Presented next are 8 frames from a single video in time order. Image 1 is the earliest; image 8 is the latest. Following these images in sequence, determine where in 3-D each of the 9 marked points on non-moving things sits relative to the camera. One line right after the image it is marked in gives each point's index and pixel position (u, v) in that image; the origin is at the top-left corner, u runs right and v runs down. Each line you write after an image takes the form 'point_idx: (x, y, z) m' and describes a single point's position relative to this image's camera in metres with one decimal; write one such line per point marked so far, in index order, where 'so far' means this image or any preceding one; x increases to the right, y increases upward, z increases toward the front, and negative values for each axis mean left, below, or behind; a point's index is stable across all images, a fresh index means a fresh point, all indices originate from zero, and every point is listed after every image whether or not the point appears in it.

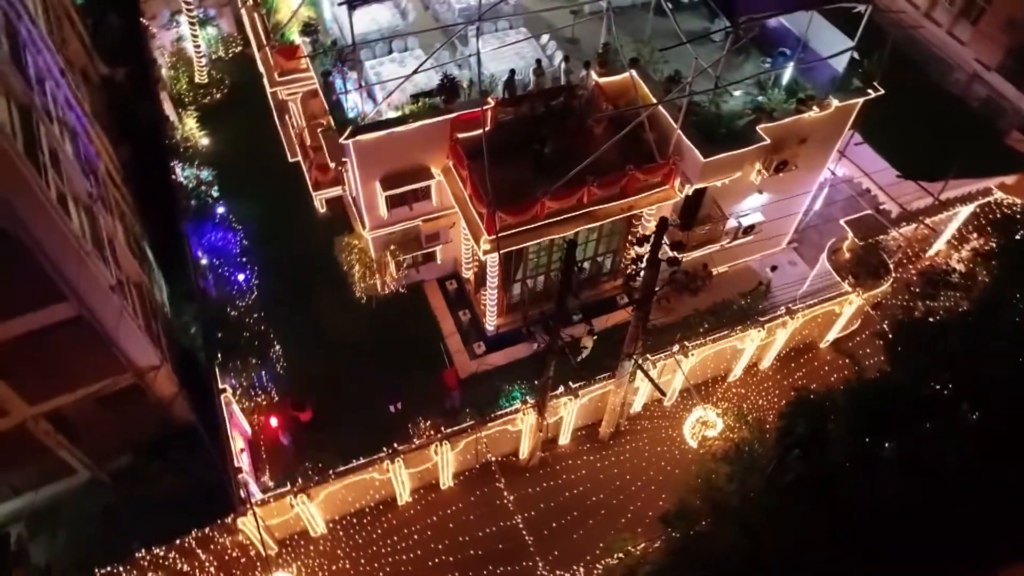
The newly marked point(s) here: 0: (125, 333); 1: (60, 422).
0: (-7.0, -0.8, +13.1) m
1: (-8.8, -2.6, +14.1) m
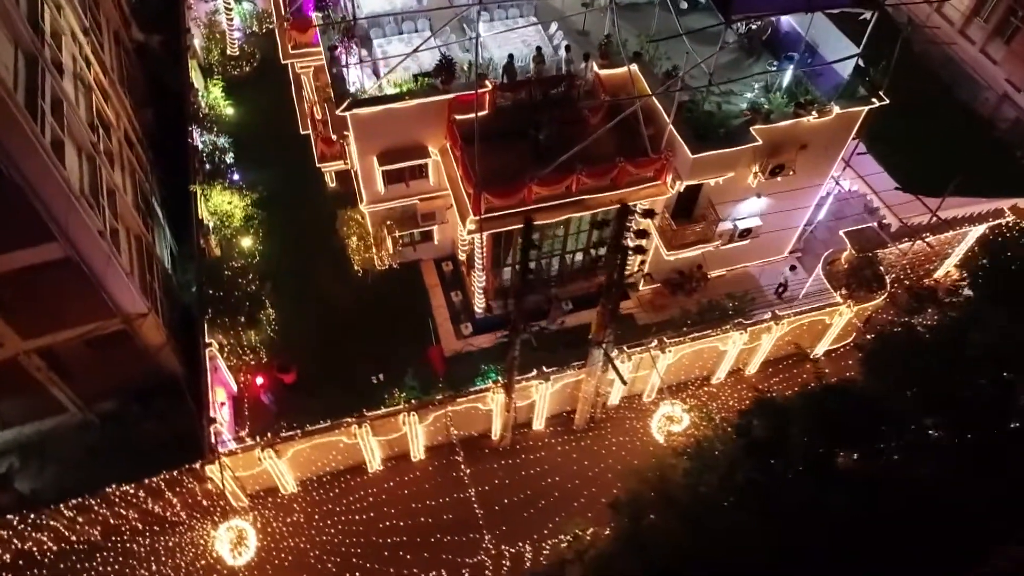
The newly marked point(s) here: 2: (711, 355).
0: (-7.6, +0.2, +13.8) m
1: (-9.5, -1.5, +14.9) m
2: (+4.8, -1.6, +17.2) m
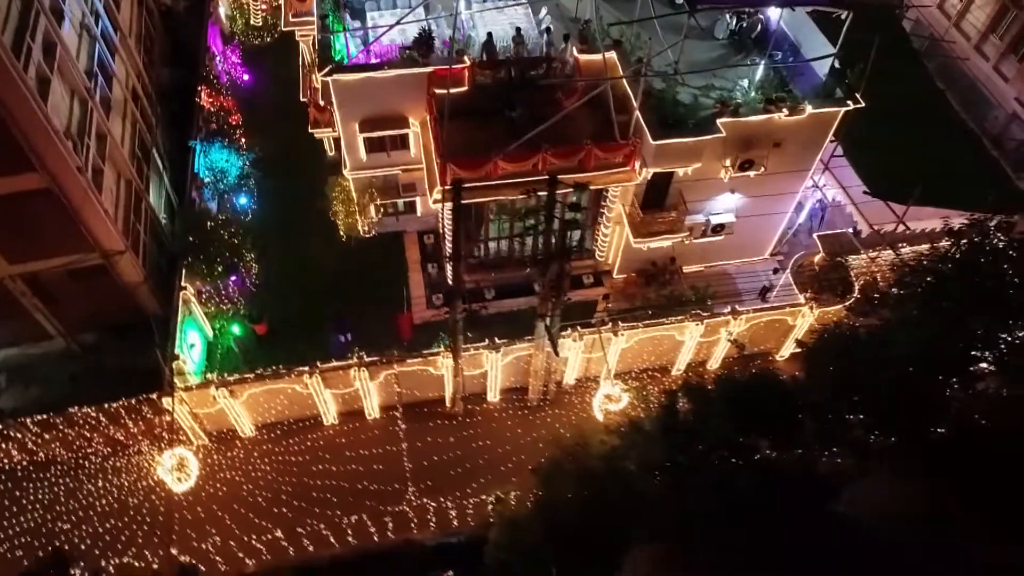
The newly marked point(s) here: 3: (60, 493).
0: (-8.6, +1.5, +14.8) m
1: (-10.5, 0.0, +16.0) m
2: (+3.8, -1.3, +17.4) m
3: (-9.8, -4.5, +15.8) m
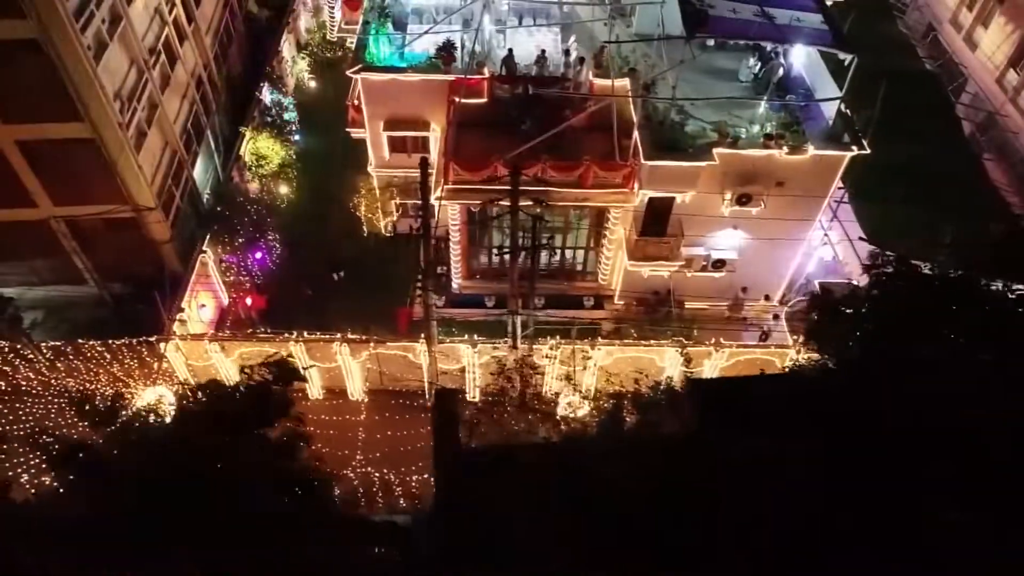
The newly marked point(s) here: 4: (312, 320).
0: (-8.8, +2.7, +16.6) m
1: (-10.8, +1.4, +17.9) m
2: (+3.3, -1.9, +17.4) m
3: (-10.7, -3.2, +17.2) m
4: (-5.3, -0.9, +19.4) m
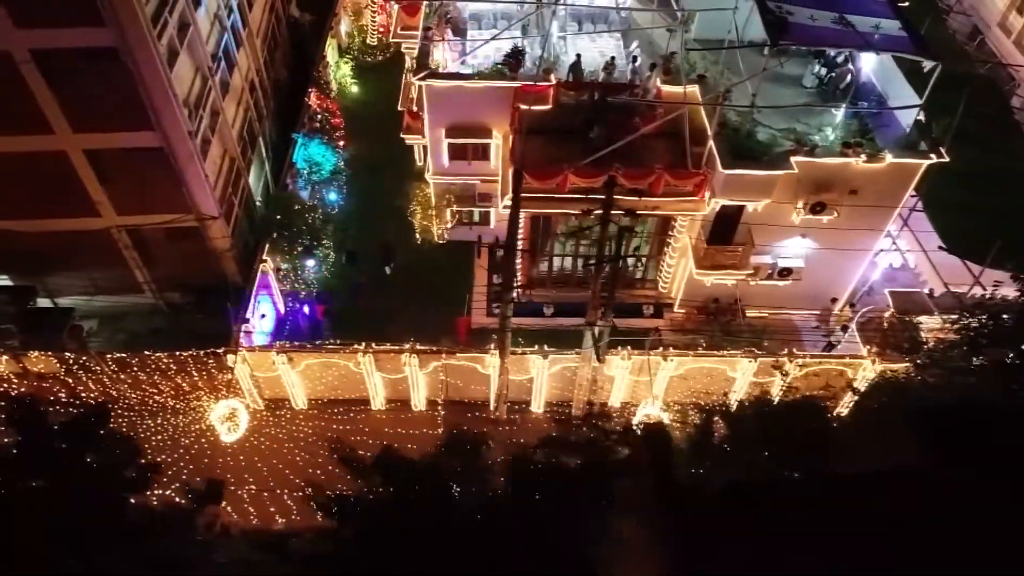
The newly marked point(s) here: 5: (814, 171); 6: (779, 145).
0: (-7.2, +2.5, +16.3) m
1: (-9.1, +1.2, +17.6) m
2: (+4.9, -2.1, +17.2) m
3: (-9.0, -3.4, +17.0) m
4: (-3.7, -1.1, +19.2) m
5: (+6.8, +2.6, +16.3) m
6: (+6.1, +3.3, +16.6) m
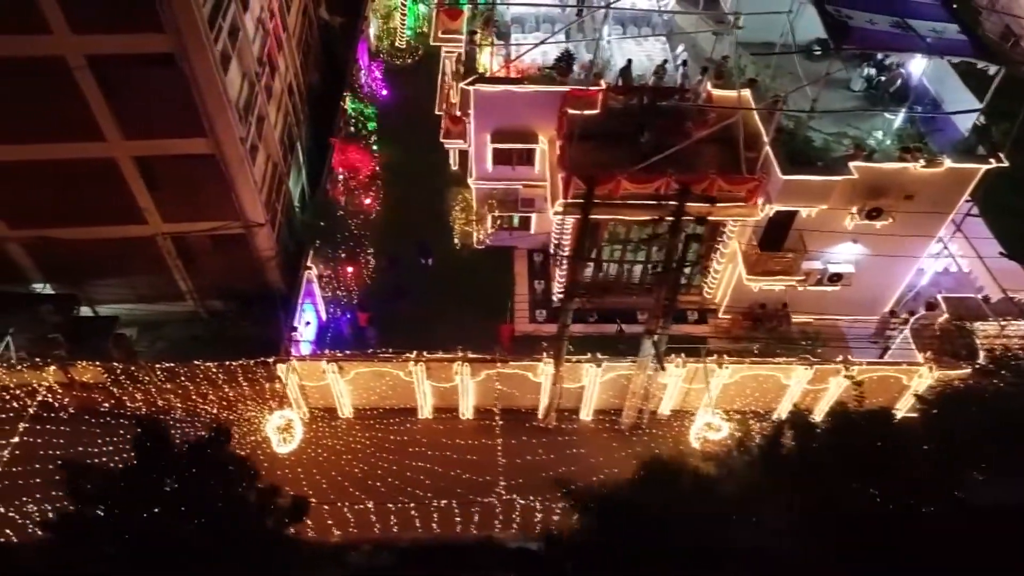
0: (-6.0, +2.3, +16.1) m
1: (-7.9, +1.0, +17.4) m
2: (+6.1, -2.3, +17.0) m
3: (-7.8, -3.6, +16.7) m
4: (-2.5, -1.3, +19.0) m
5: (+8.0, +2.5, +16.1) m
6: (+7.4, +3.1, +16.4) m
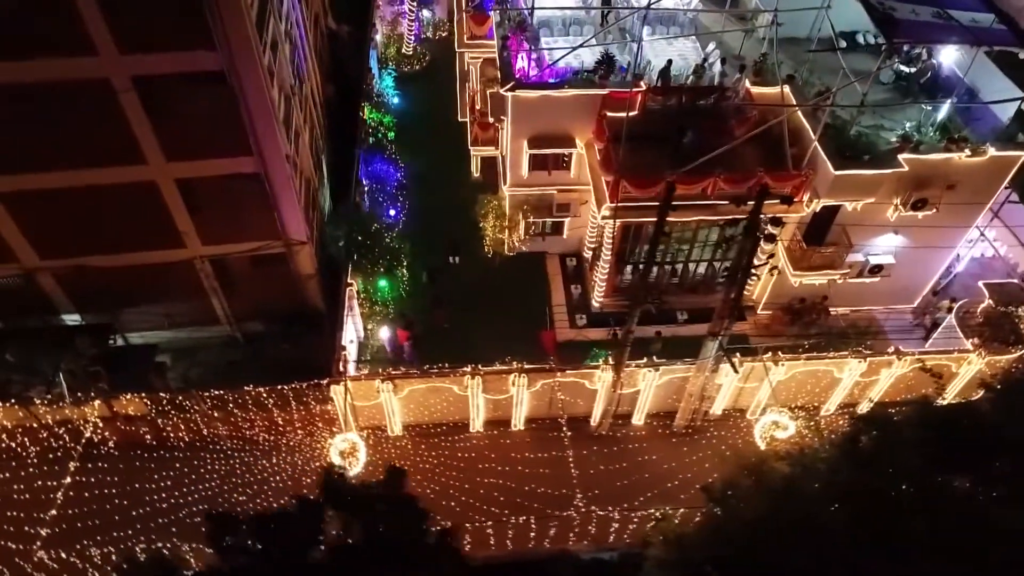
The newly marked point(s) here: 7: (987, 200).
0: (-4.9, +1.8, +15.6) m
1: (-6.8, +0.4, +16.8) m
2: (+7.4, -2.1, +17.1) m
3: (-6.4, -4.2, +16.2) m
4: (-1.3, -1.6, +18.6) m
5: (+9.1, +2.7, +16.2) m
6: (+8.4, +3.3, +16.5) m
7: (+11.3, +2.1, +17.2) m
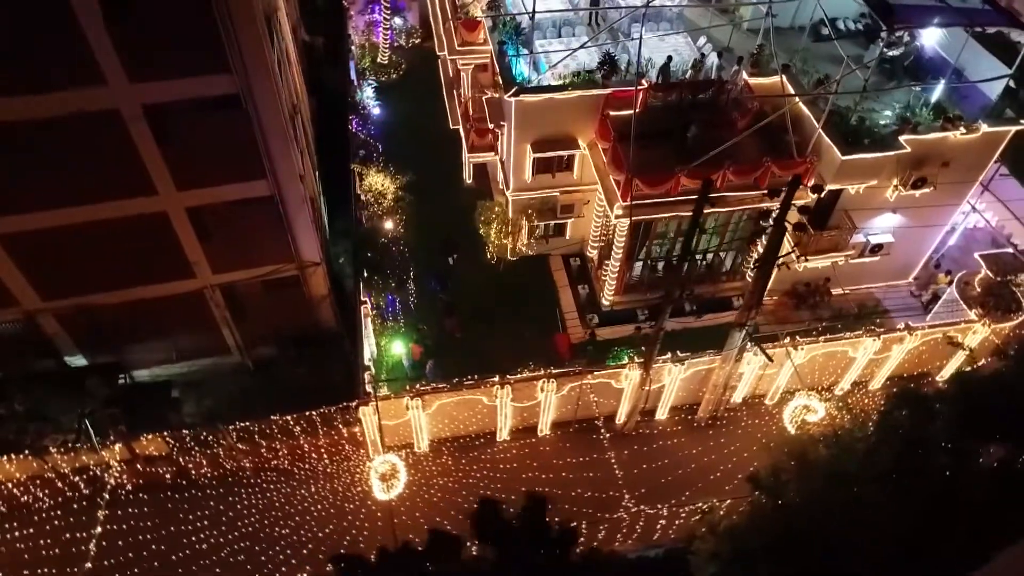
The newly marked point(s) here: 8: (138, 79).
0: (-4.4, +1.3, +15.2) m
1: (-6.3, -0.2, +16.3) m
2: (+8.0, -1.7, +17.5) m
3: (-5.6, -4.8, +15.7) m
4: (-0.8, -1.8, +18.5) m
5: (+9.4, +3.2, +16.7) m
6: (+8.6, +3.8, +17.0) m
7: (+11.5, +2.8, +17.8) m
8: (-6.2, +3.5, +12.0) m
